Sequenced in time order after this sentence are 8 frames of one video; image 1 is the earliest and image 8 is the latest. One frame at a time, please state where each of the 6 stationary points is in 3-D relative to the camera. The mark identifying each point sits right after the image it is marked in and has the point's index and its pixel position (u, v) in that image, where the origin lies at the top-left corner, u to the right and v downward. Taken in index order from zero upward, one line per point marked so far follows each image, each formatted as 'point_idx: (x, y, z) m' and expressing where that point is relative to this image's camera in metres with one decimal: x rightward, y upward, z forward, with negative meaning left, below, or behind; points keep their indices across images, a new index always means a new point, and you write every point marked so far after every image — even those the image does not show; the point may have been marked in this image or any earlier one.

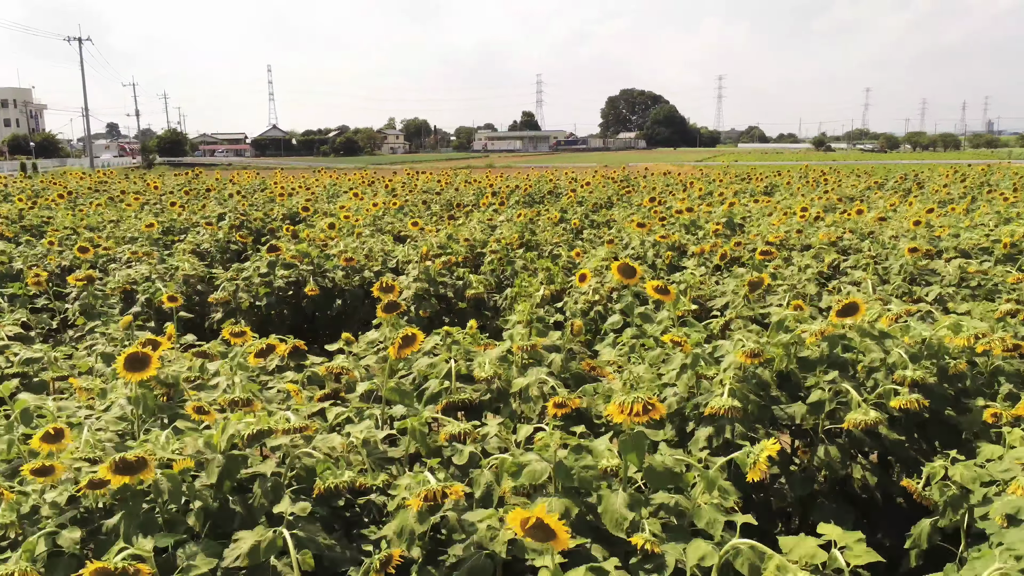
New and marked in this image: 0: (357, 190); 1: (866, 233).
0: (-3.4, +1.9, +15.8) m
1: (+3.2, +0.5, +6.8) m
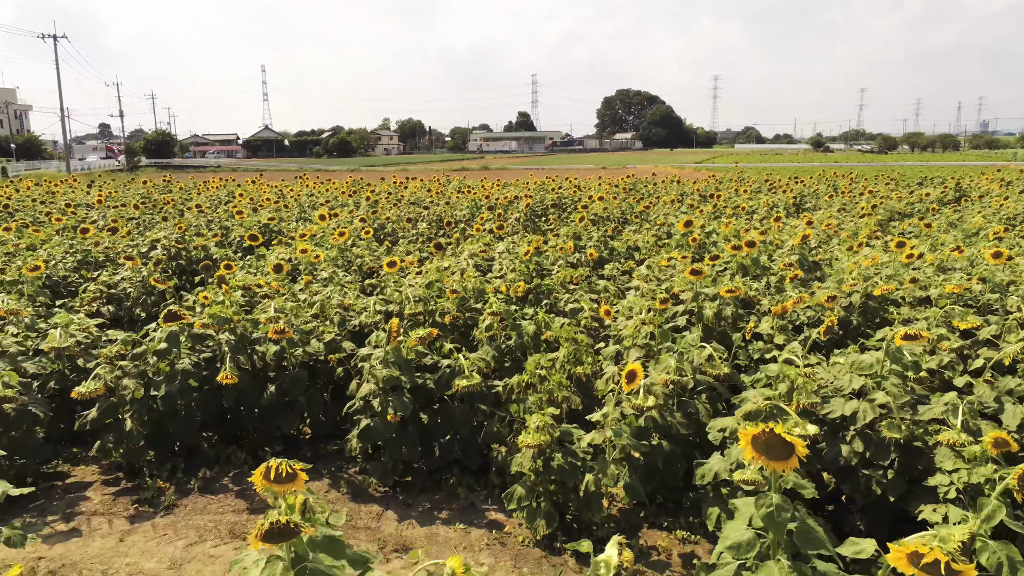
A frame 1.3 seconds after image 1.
0: (-3.4, +1.5, +14.0) m
1: (+3.3, +0.1, +5.0) m
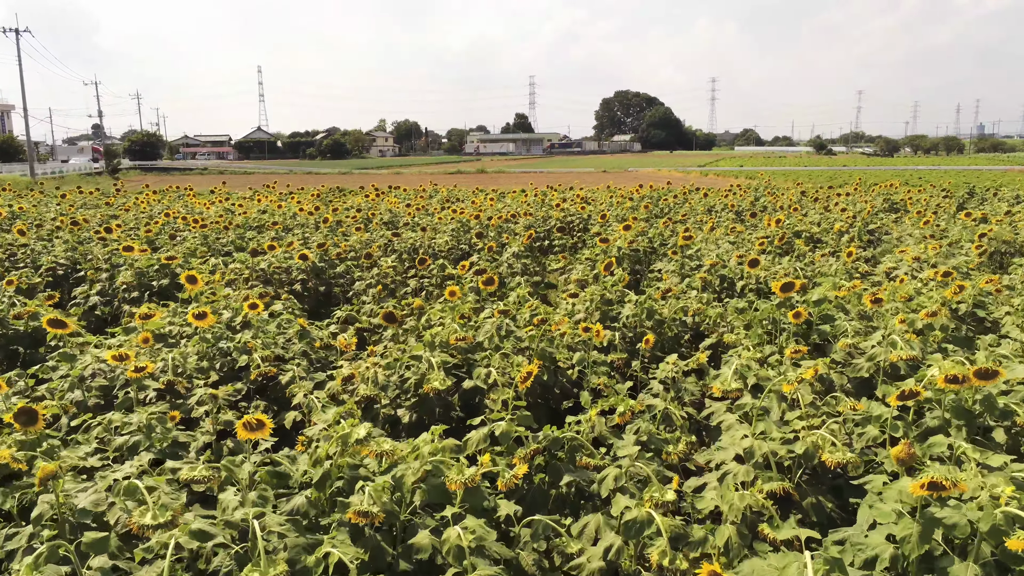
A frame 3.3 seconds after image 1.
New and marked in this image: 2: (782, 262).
0: (-3.5, +0.8, +11.2) m
1: (+3.2, -0.6, +2.3) m
2: (+2.7, +0.2, +7.5) m
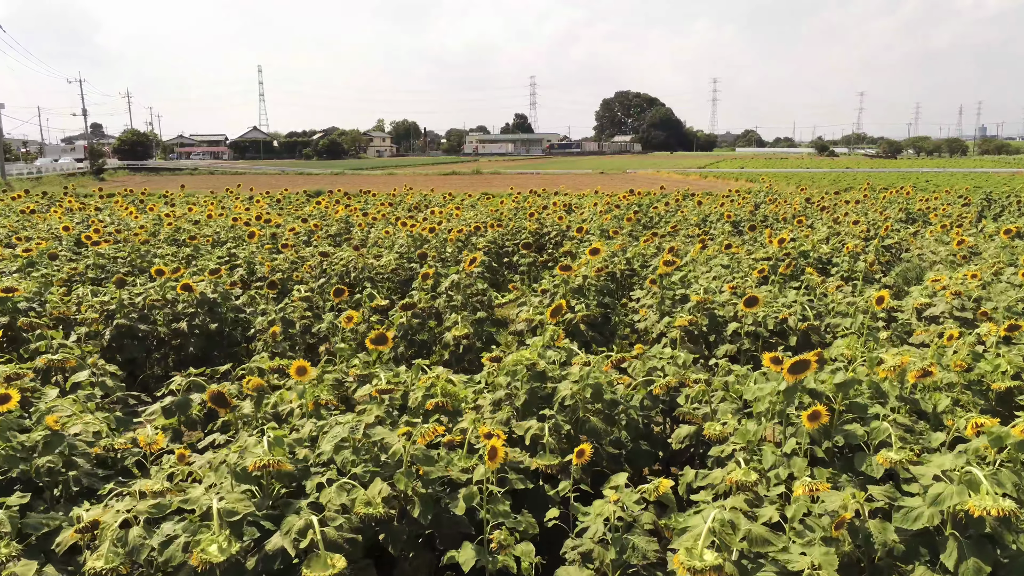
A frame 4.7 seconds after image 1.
0: (-4.0, +0.5, +9.7) m
1: (+2.7, -0.9, +0.8) m
2: (+2.2, -0.1, +6.0) m
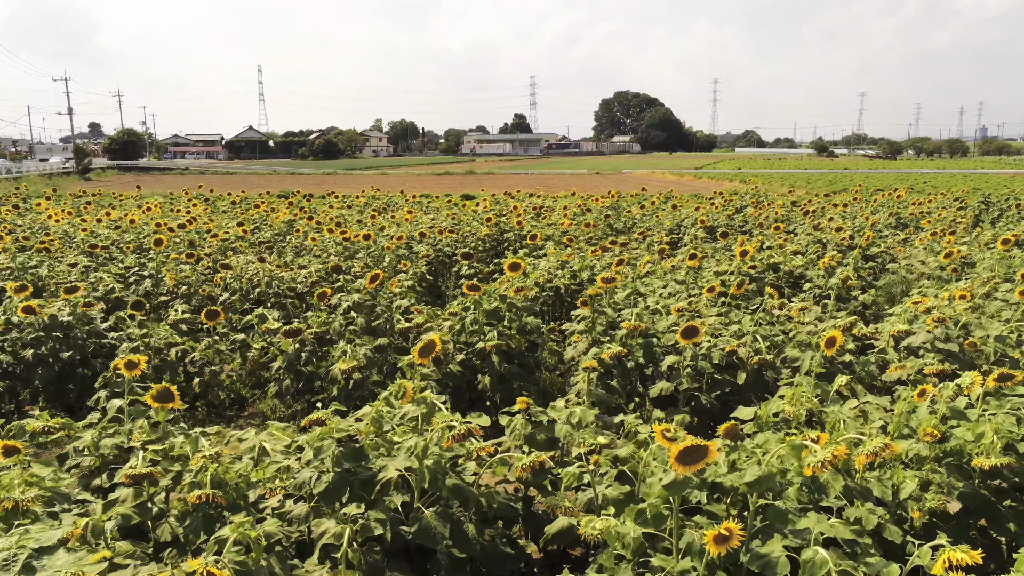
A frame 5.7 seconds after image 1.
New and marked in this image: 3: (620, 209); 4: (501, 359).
0: (-4.6, +0.4, +8.8) m
1: (+2.0, -1.1, -0.2) m
2: (+1.5, -0.3, +5.0) m
3: (+2.2, +1.6, +15.2) m
4: (-0.1, -0.5, +5.1) m
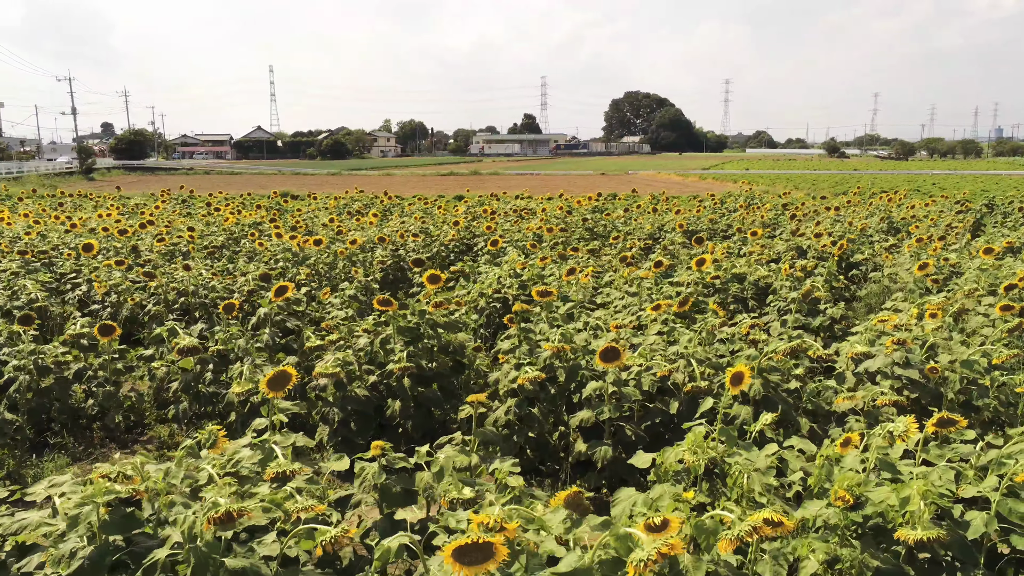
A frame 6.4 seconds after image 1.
0: (-5.1, +0.3, +8.4) m
1: (+1.4, -1.2, -0.7) m
2: (+1.0, -0.4, +4.5) m
3: (+1.8, +1.5, +14.7) m
4: (-0.6, -0.6, +4.6) m
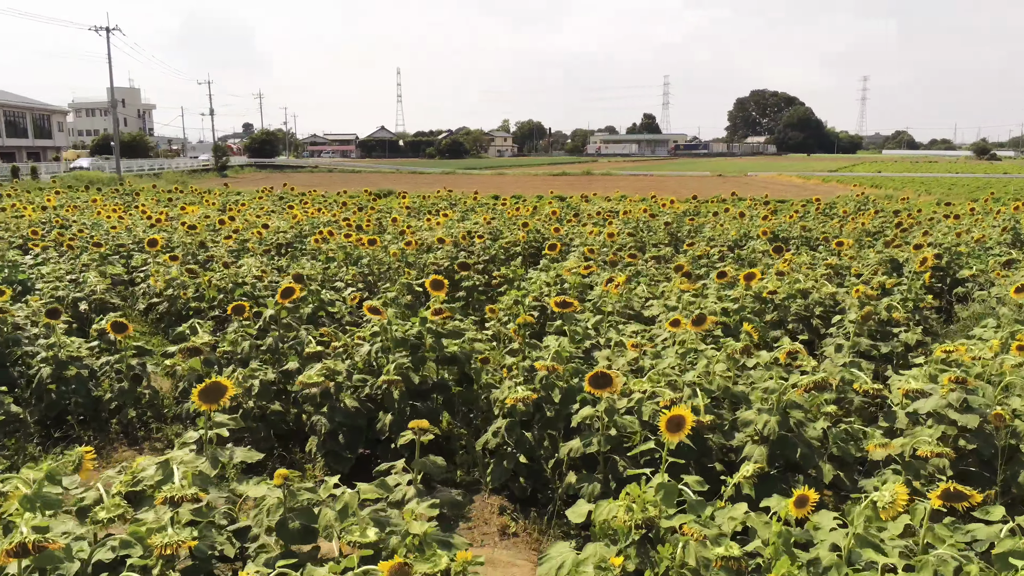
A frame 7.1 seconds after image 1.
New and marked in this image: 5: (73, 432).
0: (-4.5, +0.4, +8.7) m
1: (+0.6, -1.3, -1.2) m
2: (+0.9, -0.5, +4.0) m
3: (+3.4, +1.4, +13.9) m
4: (-0.6, -0.6, +4.3) m
5: (-3.0, -1.0, +5.0) m
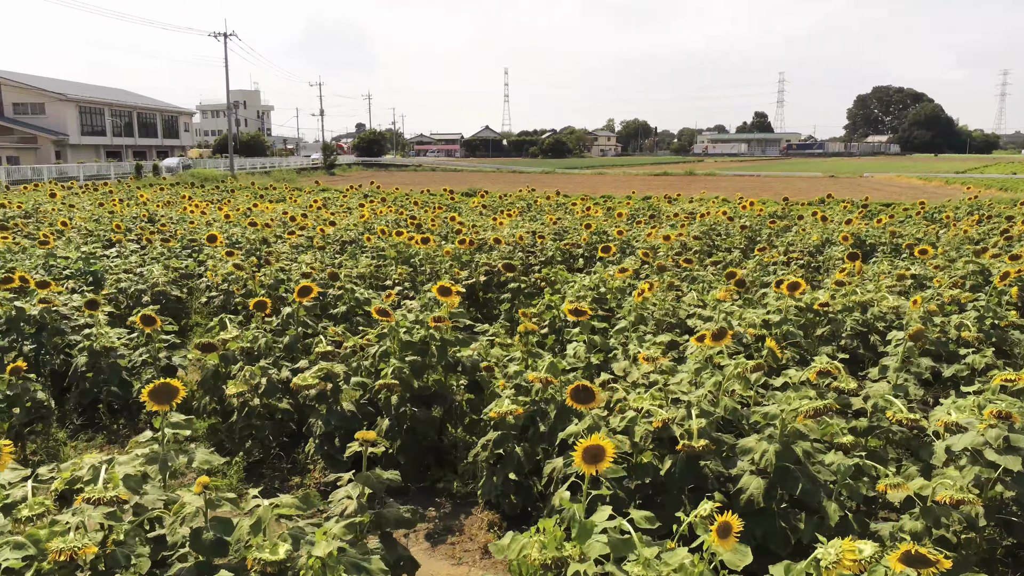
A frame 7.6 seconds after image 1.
0: (-3.8, +0.5, +9.1) m
1: (-0.2, -1.3, -1.4) m
2: (+0.9, -0.5, +3.7) m
3: (+4.7, +1.3, +13.1) m
4: (-0.6, -0.6, +4.2) m
5: (-2.8, -0.9, +5.2) m
